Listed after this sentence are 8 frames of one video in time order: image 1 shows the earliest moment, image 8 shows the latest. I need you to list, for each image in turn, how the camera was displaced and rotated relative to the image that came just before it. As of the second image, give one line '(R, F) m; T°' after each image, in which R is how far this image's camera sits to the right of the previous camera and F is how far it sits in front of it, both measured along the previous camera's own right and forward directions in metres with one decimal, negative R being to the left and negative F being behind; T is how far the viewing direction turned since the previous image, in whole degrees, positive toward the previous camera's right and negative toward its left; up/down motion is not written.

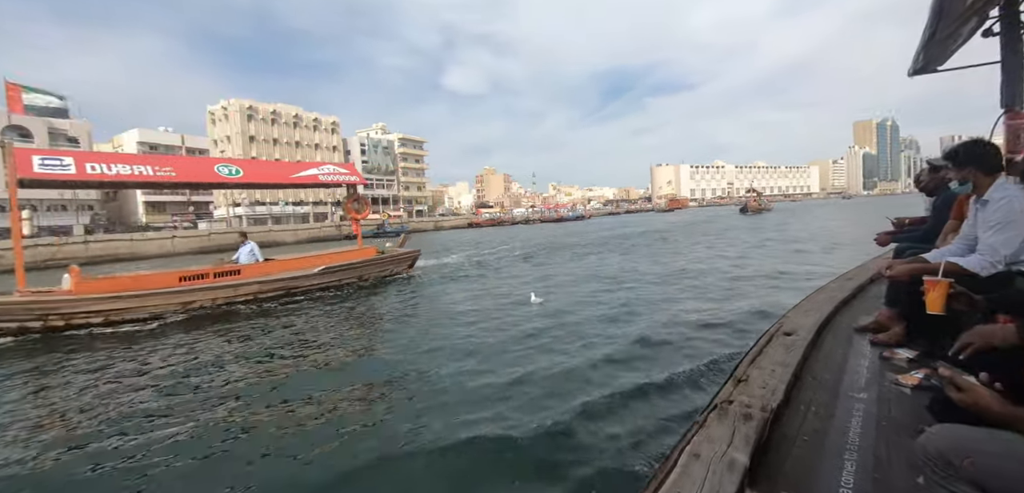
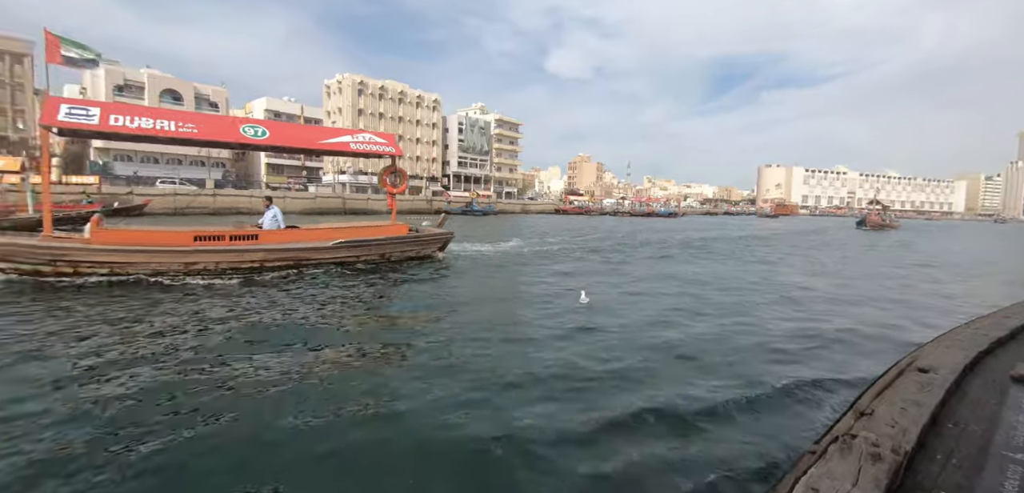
(-0.1, +0.6) m; -10°
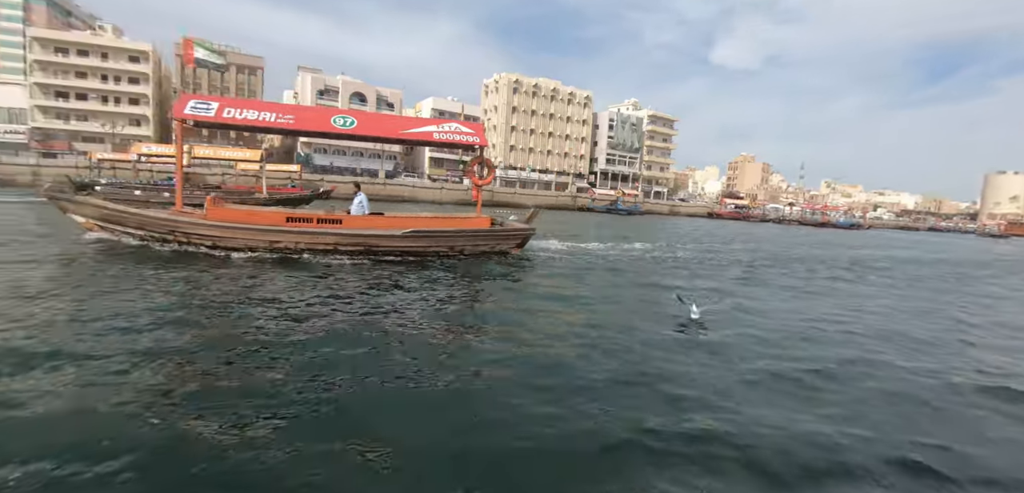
(-0.1, +0.4) m; -17°
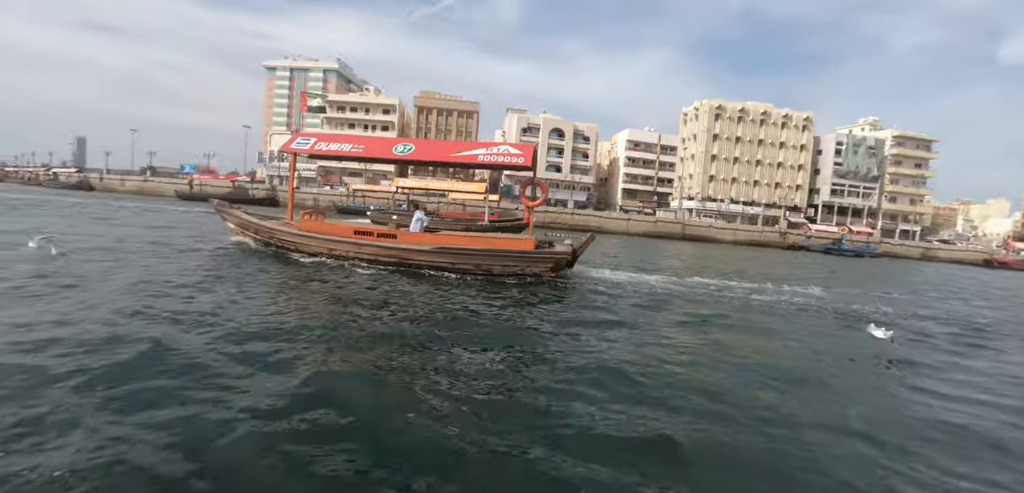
(-0.1, +0.1) m; -23°
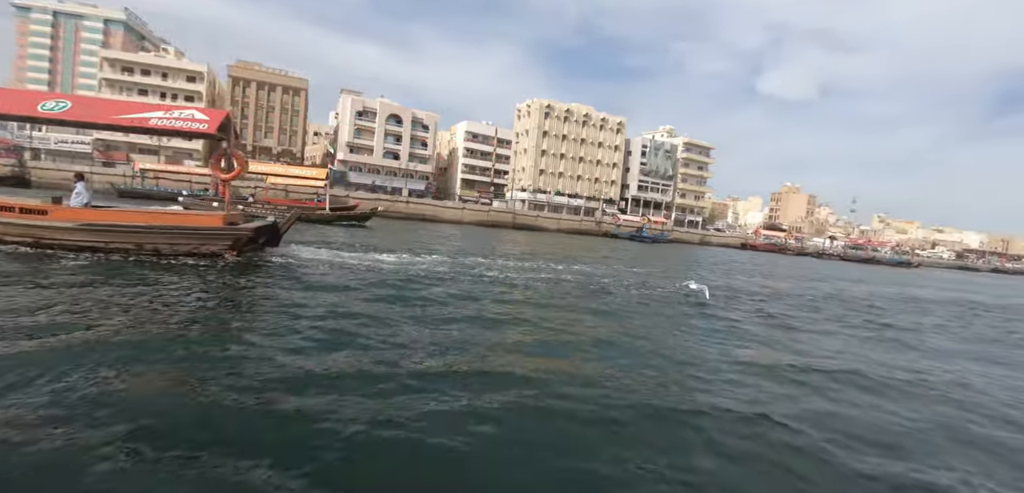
(+0.7, -0.1) m; +19°
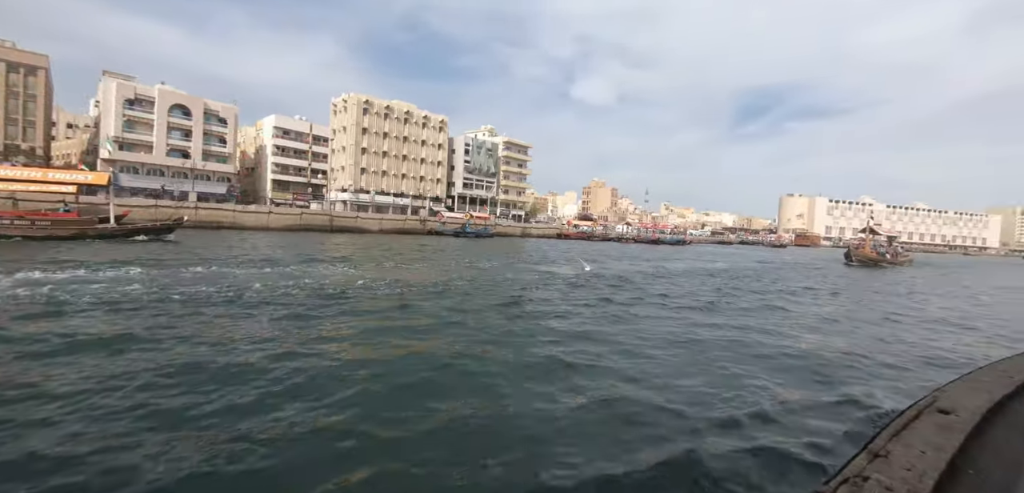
(+0.6, -0.4) m; +20°
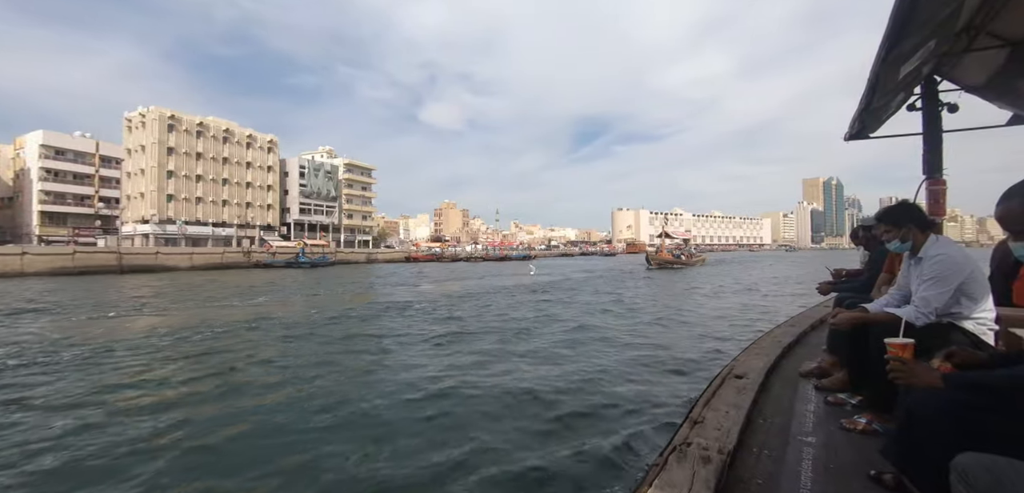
(+0.5, -0.3) m; +18°
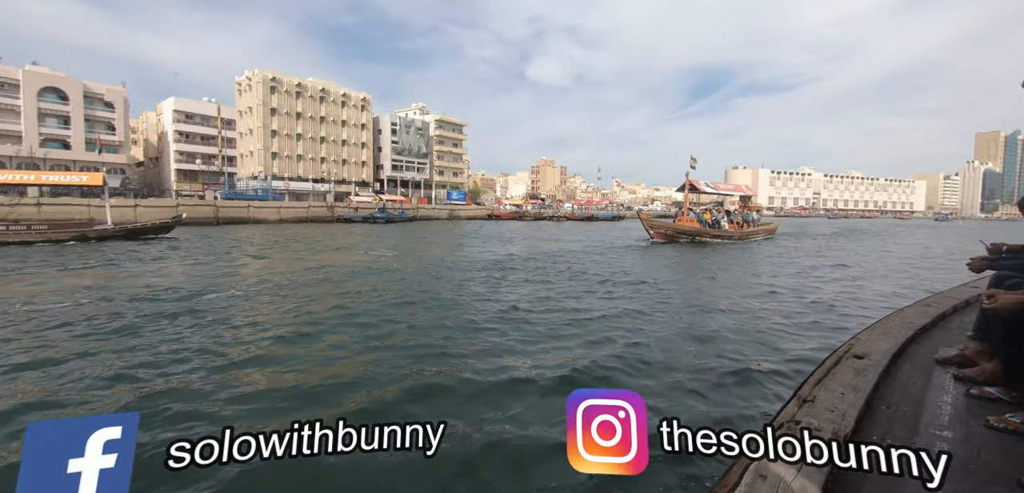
(+1.2, +1.1) m; -12°
